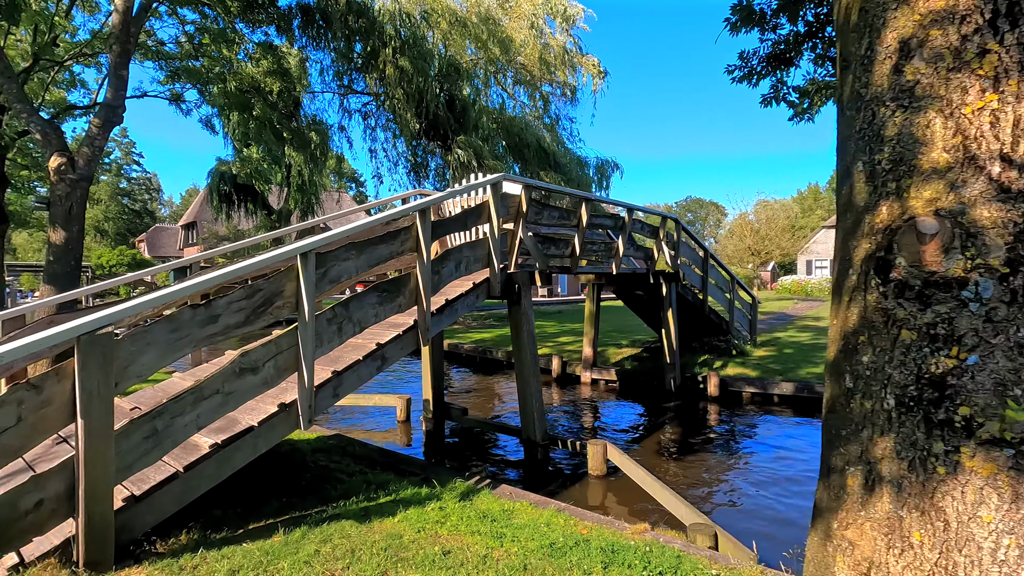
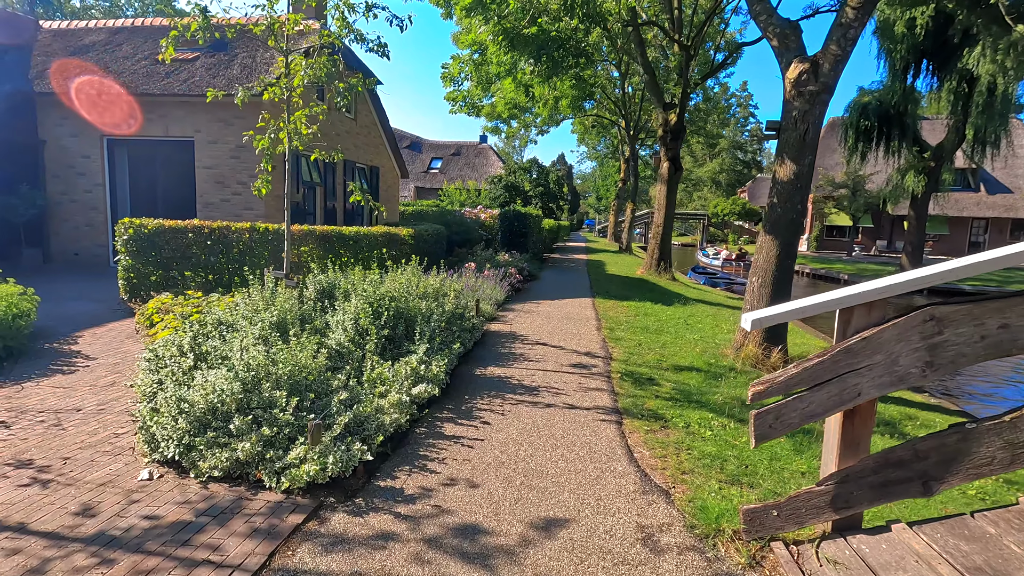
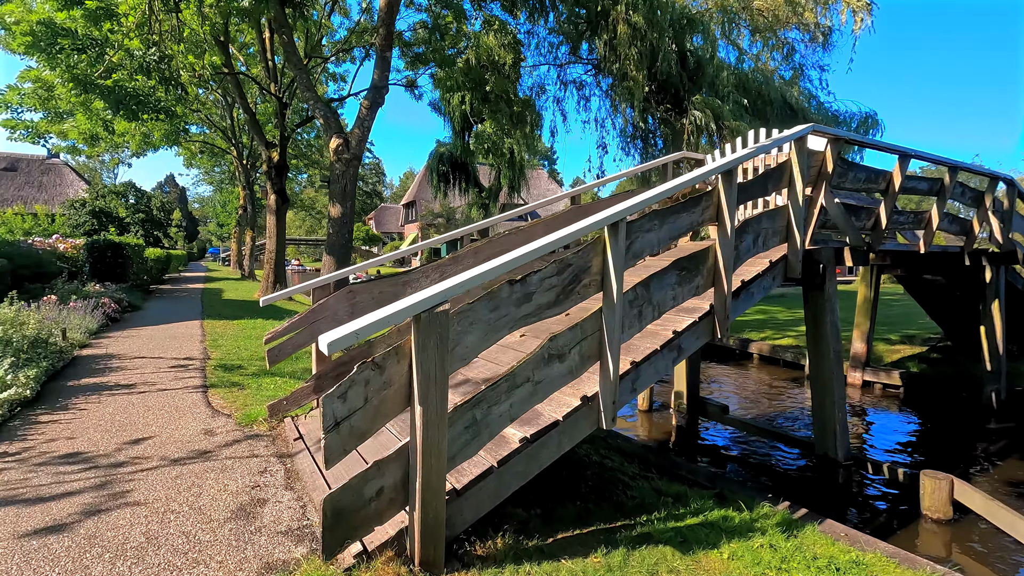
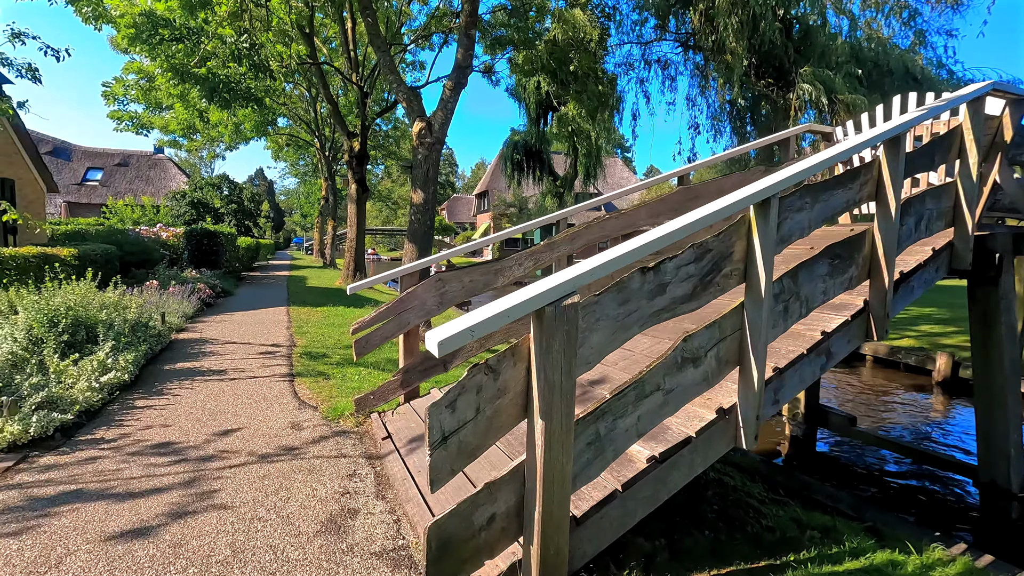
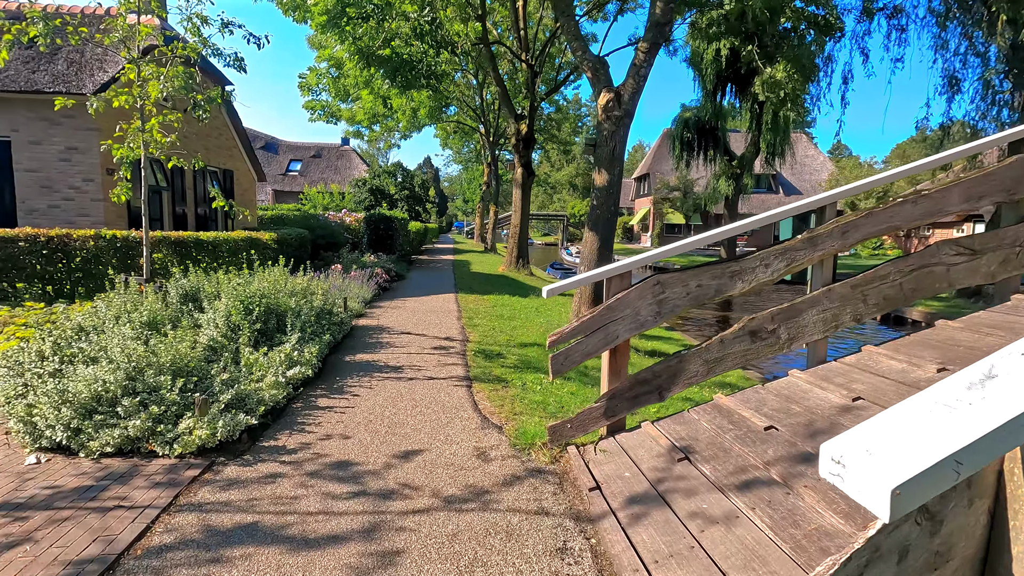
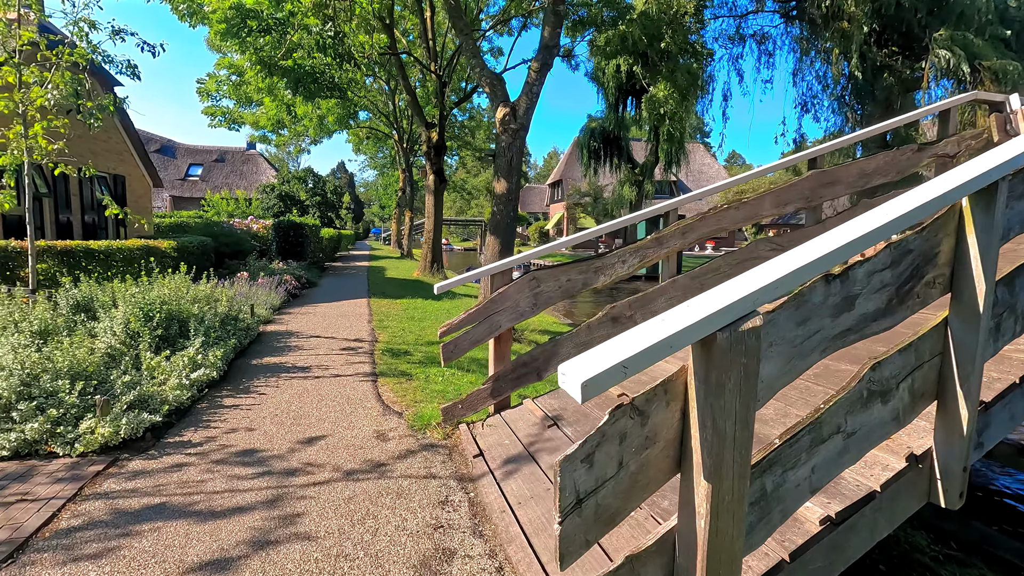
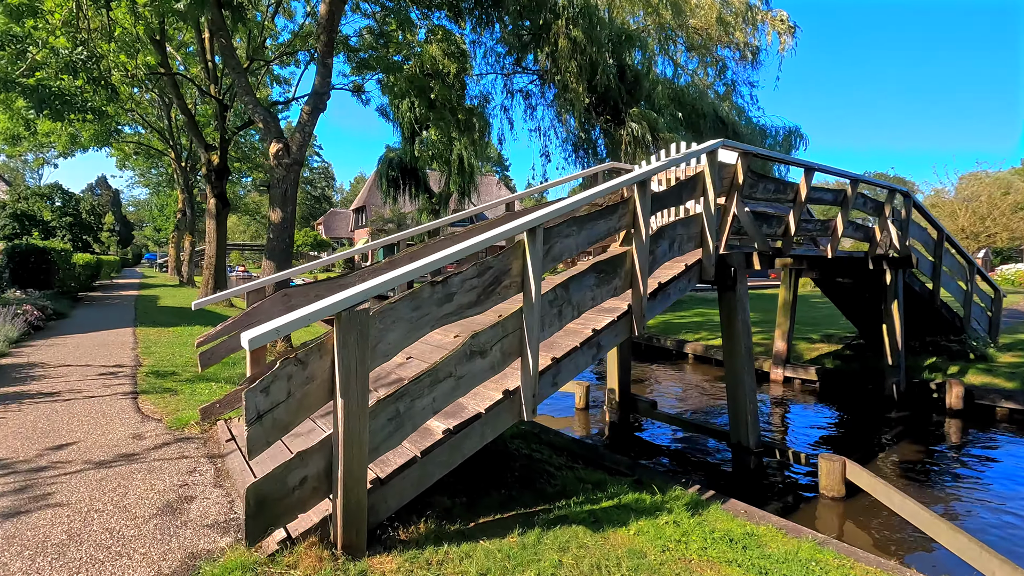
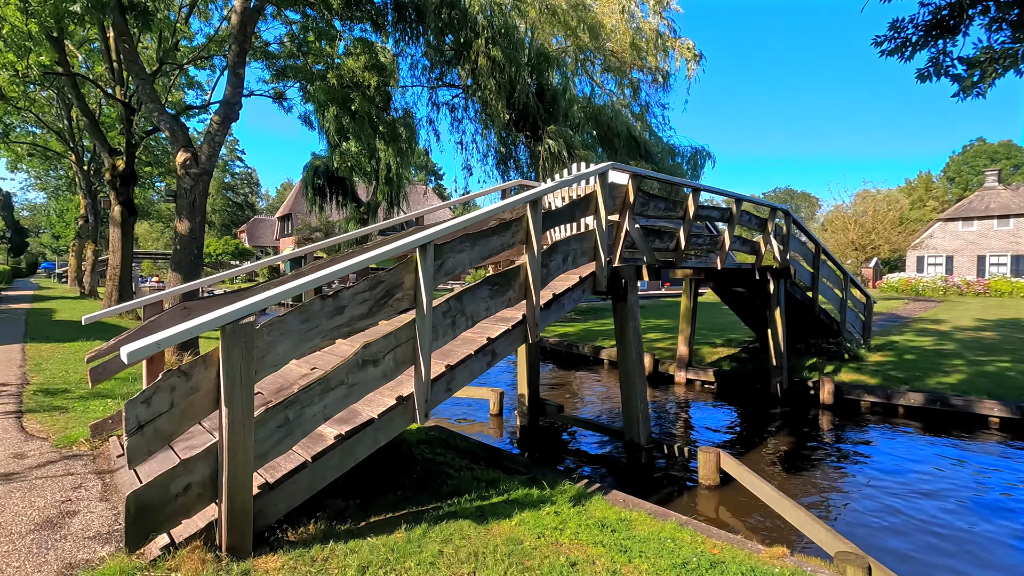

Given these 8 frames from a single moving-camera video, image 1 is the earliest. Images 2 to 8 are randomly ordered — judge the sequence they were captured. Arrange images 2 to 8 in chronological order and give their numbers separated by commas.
8, 7, 3, 4, 6, 5, 2
